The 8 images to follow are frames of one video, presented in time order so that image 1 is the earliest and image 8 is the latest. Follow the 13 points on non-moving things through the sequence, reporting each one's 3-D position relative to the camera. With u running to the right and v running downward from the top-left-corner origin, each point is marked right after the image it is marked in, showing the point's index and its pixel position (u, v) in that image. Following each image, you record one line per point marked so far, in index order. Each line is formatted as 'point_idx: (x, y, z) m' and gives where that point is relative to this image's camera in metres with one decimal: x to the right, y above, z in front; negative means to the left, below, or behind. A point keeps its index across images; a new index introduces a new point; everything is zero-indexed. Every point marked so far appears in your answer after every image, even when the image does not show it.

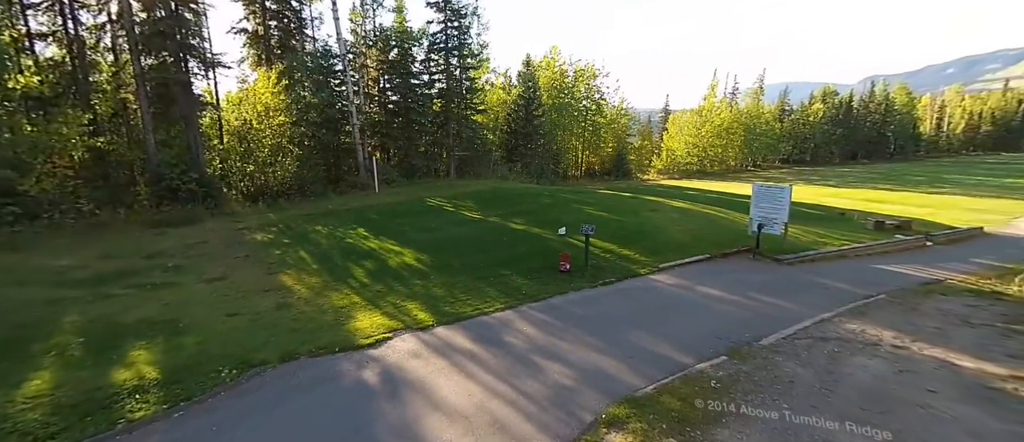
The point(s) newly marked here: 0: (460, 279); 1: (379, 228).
0: (-1.1, -1.3, +9.7) m
1: (-4.3, -0.3, +14.4) m
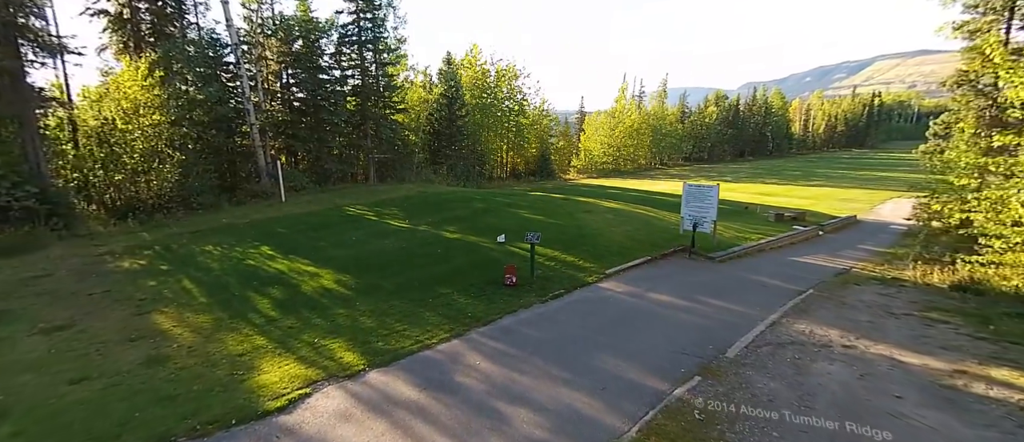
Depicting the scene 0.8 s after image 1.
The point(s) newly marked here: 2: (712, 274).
0: (-2.3, -1.5, +8.3) m
1: (-6.3, -0.7, +12.4) m
2: (+5.2, -1.4, +11.3) m
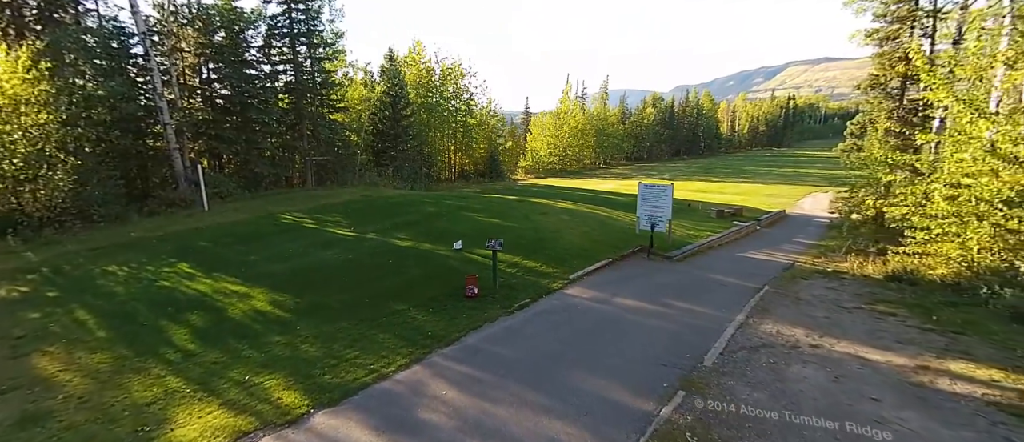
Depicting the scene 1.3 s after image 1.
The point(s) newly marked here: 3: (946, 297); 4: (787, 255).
0: (-2.9, -1.7, +7.4) m
1: (-7.4, -1.0, +11.0) m
2: (+4.1, -1.4, +11.2) m
3: (+9.3, -1.7, +9.5) m
4: (+9.9, -1.2, +16.0) m
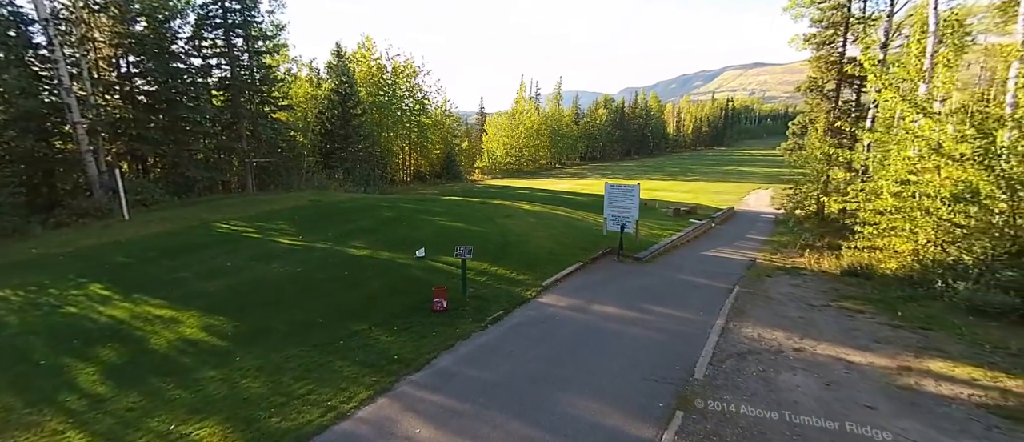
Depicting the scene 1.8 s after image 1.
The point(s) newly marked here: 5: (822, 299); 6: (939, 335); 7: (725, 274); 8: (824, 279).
0: (-3.3, -1.9, +6.4) m
1: (-8.1, -1.3, +9.5) m
2: (+3.3, -1.4, +10.9) m
3: (+8.7, -1.6, +9.8) m
4: (+8.6, -1.1, +16.3) m
5: (+6.8, -1.7, +9.7) m
6: (+7.1, -1.9, +7.3) m
7: (+5.7, -1.4, +11.9) m
8: (+8.2, -1.5, +11.6) m
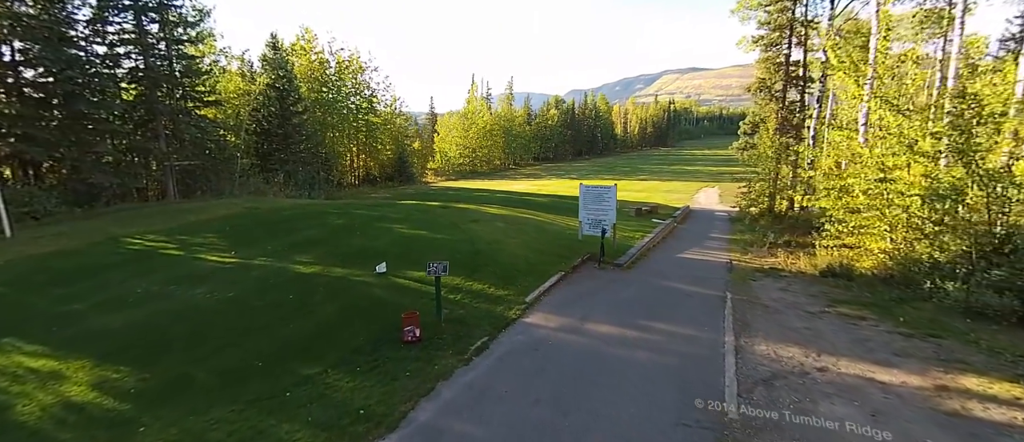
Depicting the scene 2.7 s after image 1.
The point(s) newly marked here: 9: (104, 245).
0: (-3.3, -2.1, +4.9) m
1: (-8.5, -1.6, +7.4) m
2: (+2.7, -1.5, +10.1) m
3: (+8.2, -1.5, +9.5) m
4: (+7.4, -1.1, +16.0) m
5: (+6.3, -1.7, +9.2) m
6: (+6.9, -1.9, +6.9) m
7: (+5.0, -1.5, +11.3) m
8: (+7.5, -1.5, +11.2) m
9: (-10.8, -0.7, +11.7) m
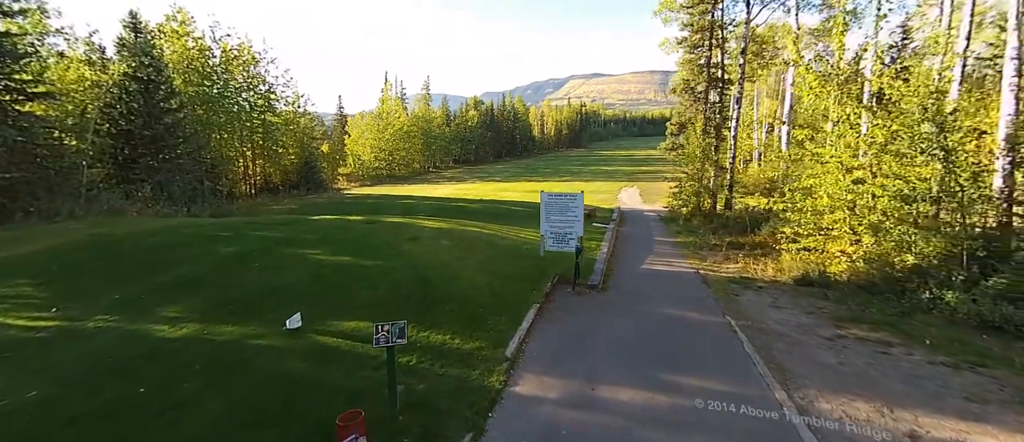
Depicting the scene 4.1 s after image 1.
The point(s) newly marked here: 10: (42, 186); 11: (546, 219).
0: (-2.9, -2.7, +2.1) m
1: (-8.5, -2.4, +3.6) m
2: (+2.0, -1.8, +8.3) m
3: (+7.5, -1.7, +8.8) m
4: (+5.5, -1.3, +15.0) m
5: (+5.7, -1.9, +8.1) m
6: (+6.7, -2.1, +6.0) m
7: (+4.1, -1.7, +9.9) m
8: (+6.5, -1.7, +10.4) m
9: (-11.6, -1.5, +7.4) m
10: (-17.2, +1.3, +16.3) m
11: (+0.8, 0.0, +10.7) m
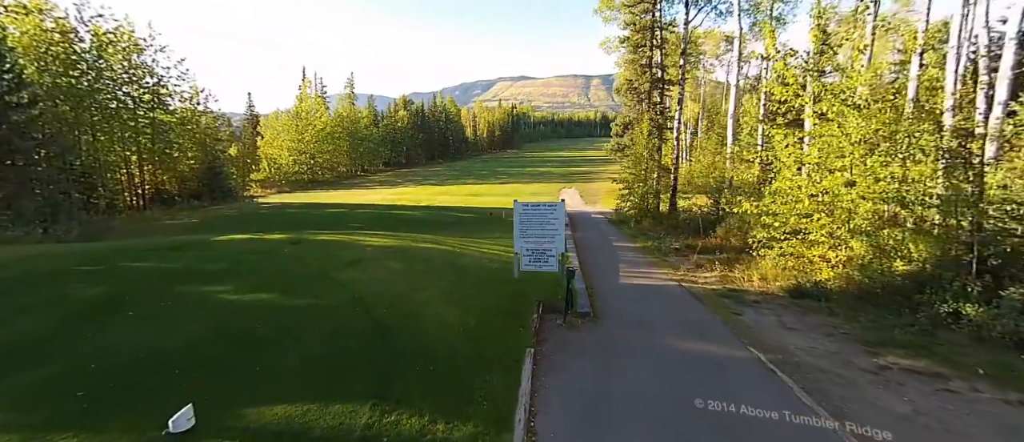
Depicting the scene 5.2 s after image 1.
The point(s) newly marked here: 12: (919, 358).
0: (-2.0, -3.1, -0.2) m
1: (-7.8, -3.0, +0.4) m
2: (+1.8, -2.1, +6.7) m
3: (+7.2, -1.8, +8.1) m
4: (+4.2, -1.6, +13.8) m
5: (+5.5, -2.1, +7.1) m
6: (+6.8, -2.2, +5.1) m
7: (+3.6, -2.0, +8.6) m
8: (+5.9, -1.9, +9.4) m
9: (-11.5, -2.2, +3.6) m
10: (-18.4, +0.4, +11.6) m
11: (+0.2, -0.4, +8.9) m
12: (+6.2, -2.1, +6.8) m
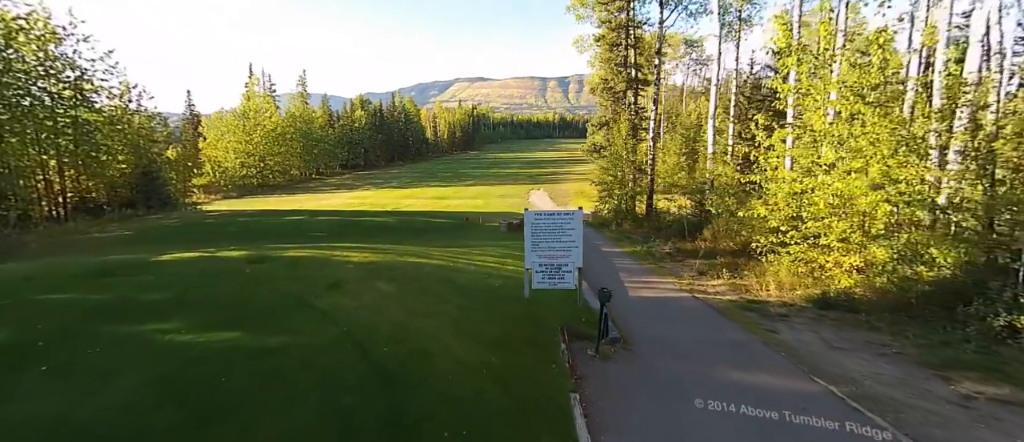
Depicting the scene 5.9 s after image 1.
0: (-0.8, -3.3, -1.6) m
1: (-6.6, -3.3, -1.5) m
2: (+2.3, -2.3, +5.6) m
3: (+7.5, -1.9, +7.5) m
4: (+4.0, -1.7, +13.0) m
5: (+6.0, -2.2, +6.4) m
6: (+7.5, -2.3, +4.6) m
7: (+3.9, -2.1, +7.7) m
8: (+6.1, -2.0, +8.7) m
9: (-10.6, -2.7, +1.4) m
10: (-18.3, -0.2, +8.6) m
11: (+0.5, -0.6, +7.7) m
12: (+6.7, -2.2, +6.1) m
